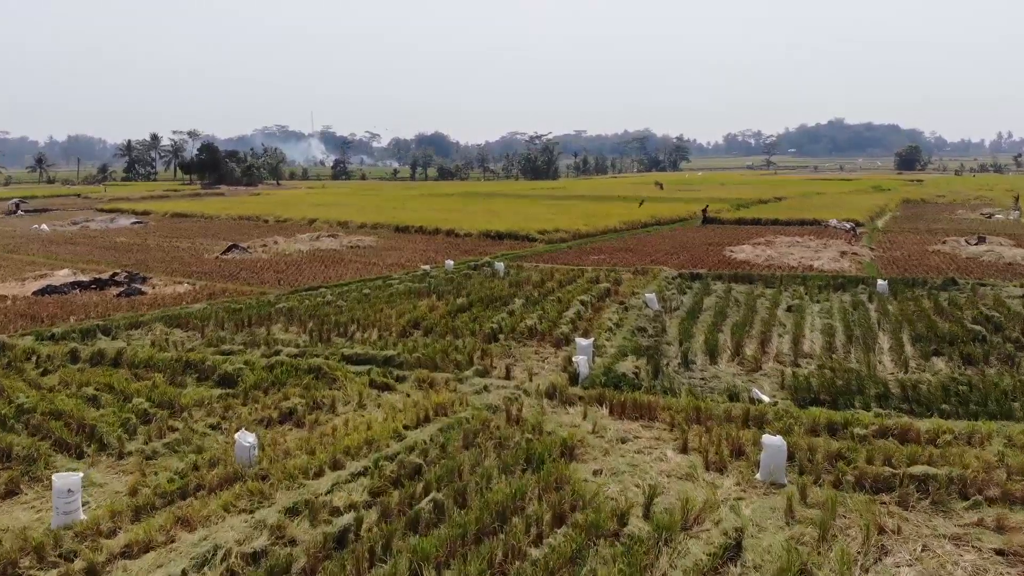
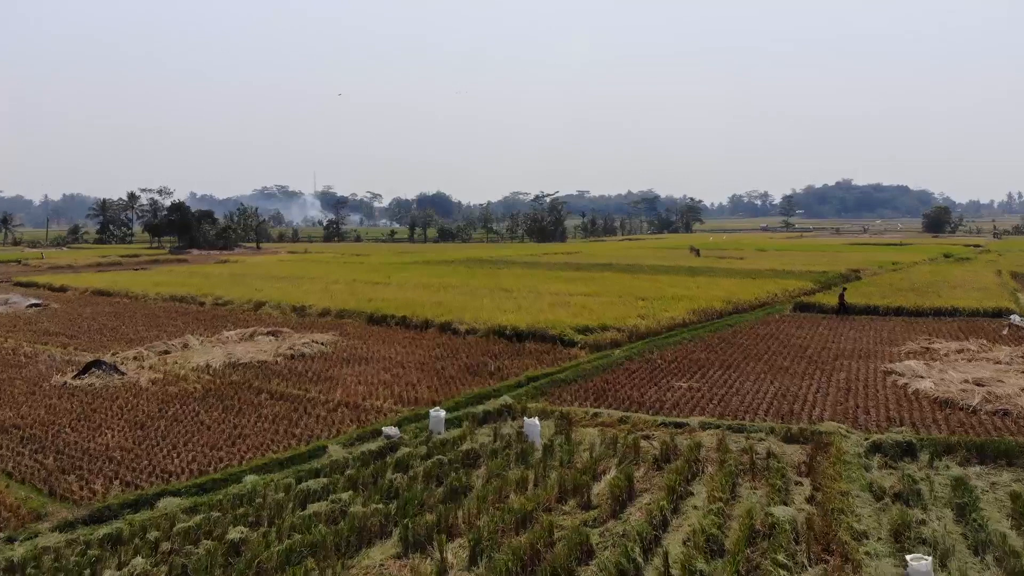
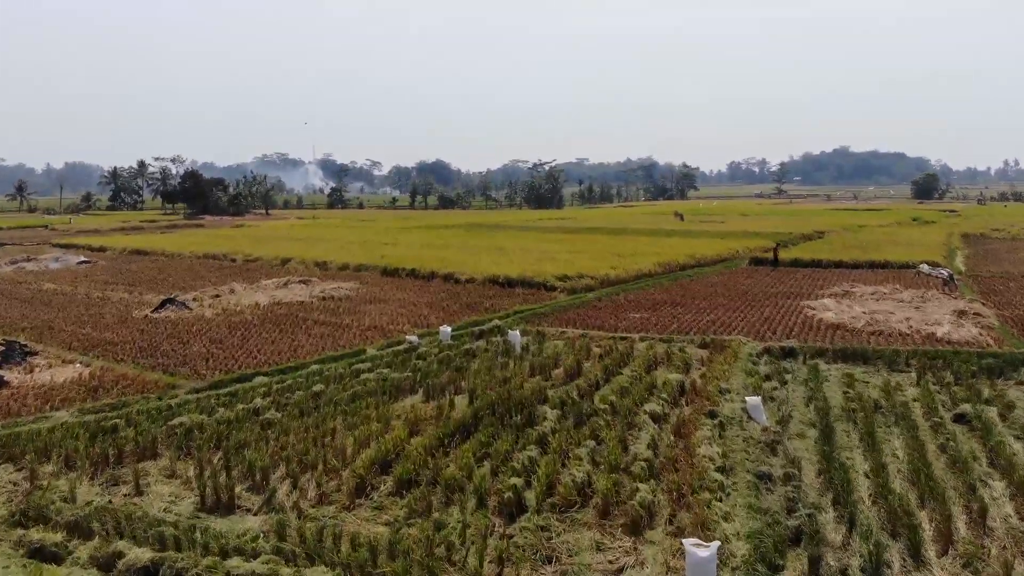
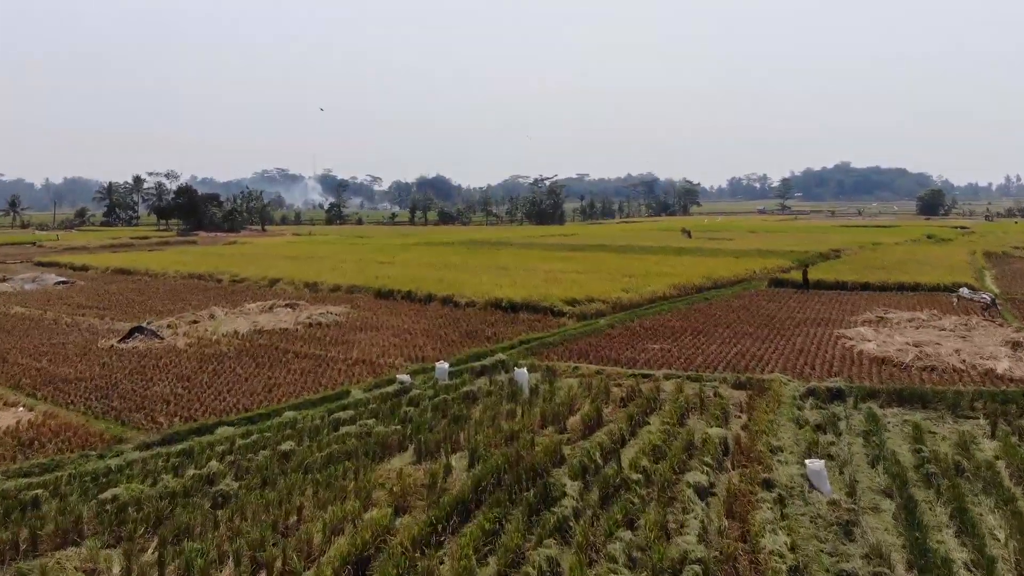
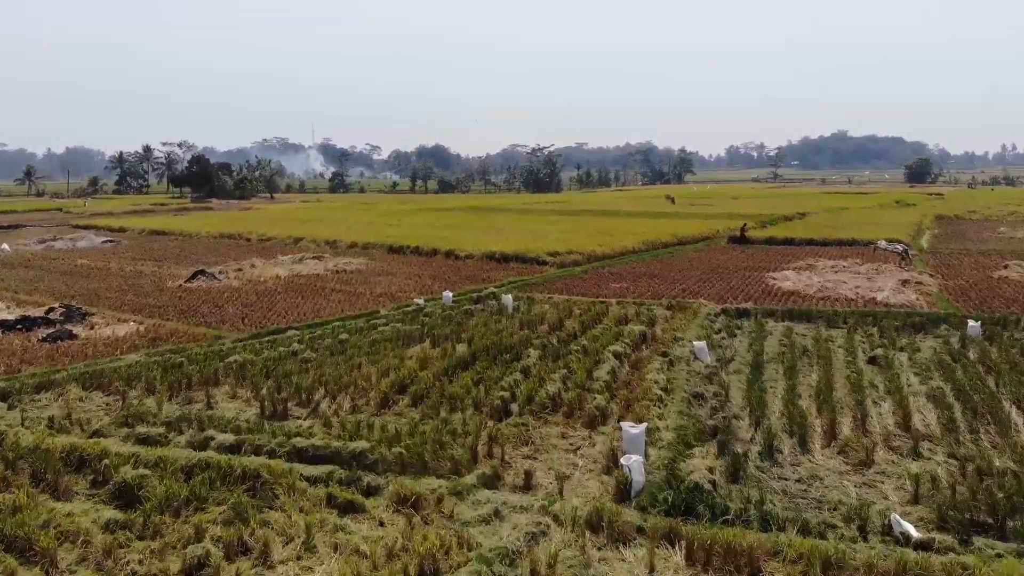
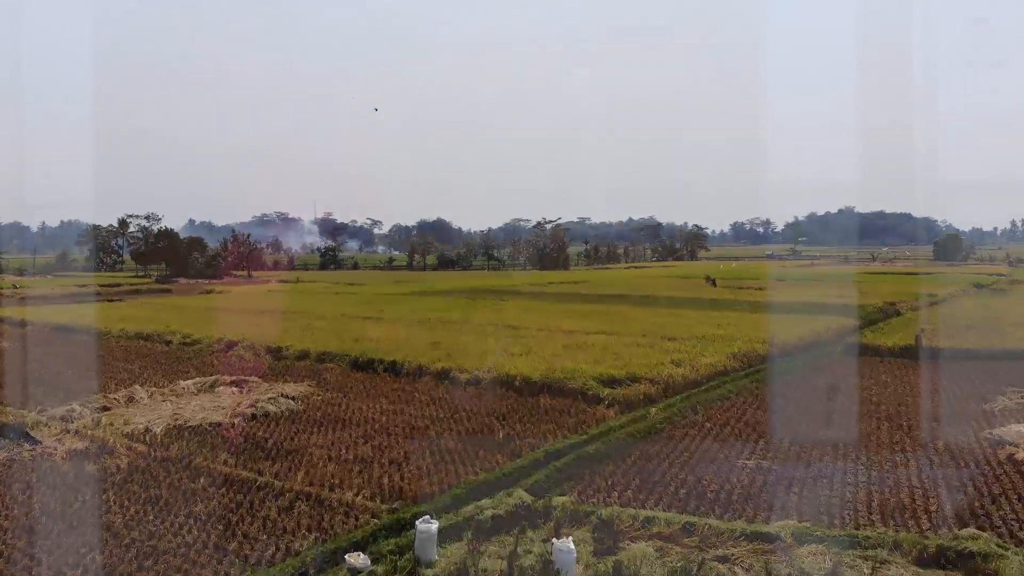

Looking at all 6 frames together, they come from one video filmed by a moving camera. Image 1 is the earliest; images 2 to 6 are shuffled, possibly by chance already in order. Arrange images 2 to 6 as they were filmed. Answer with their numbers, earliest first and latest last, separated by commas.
5, 3, 4, 2, 6
